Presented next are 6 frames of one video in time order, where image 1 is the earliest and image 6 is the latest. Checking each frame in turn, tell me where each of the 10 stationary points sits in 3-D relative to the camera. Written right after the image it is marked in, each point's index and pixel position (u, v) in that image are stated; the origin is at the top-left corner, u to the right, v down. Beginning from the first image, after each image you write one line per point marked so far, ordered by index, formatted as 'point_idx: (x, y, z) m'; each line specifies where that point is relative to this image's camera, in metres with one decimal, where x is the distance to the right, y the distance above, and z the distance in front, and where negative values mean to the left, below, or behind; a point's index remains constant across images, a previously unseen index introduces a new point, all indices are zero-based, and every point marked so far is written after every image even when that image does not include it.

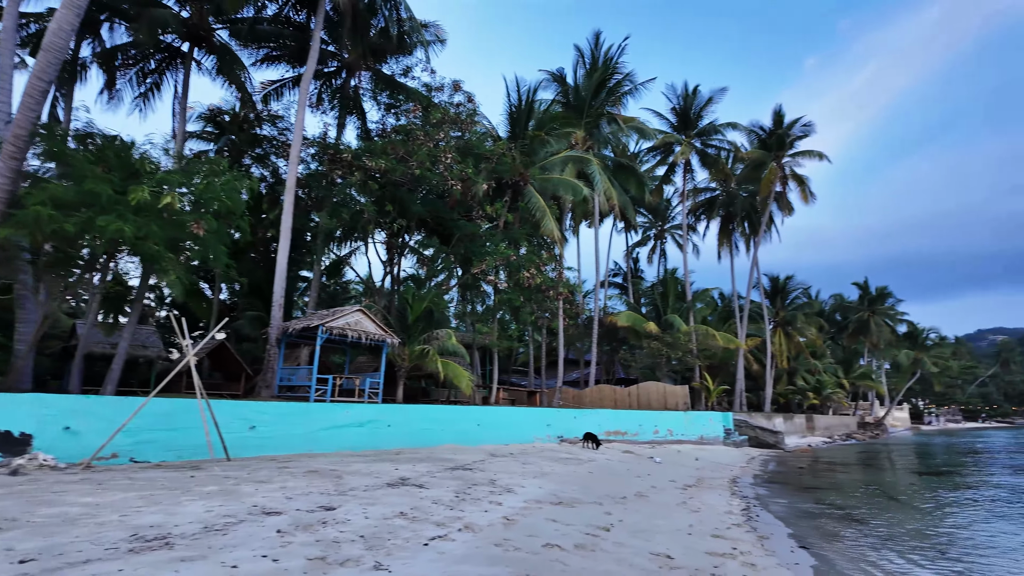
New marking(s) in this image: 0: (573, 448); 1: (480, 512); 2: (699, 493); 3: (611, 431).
0: (+1.5, -4.1, +15.0) m
1: (-0.3, -2.2, +5.7) m
2: (+2.9, -3.2, +9.3) m
3: (+3.1, -4.5, +18.5) m
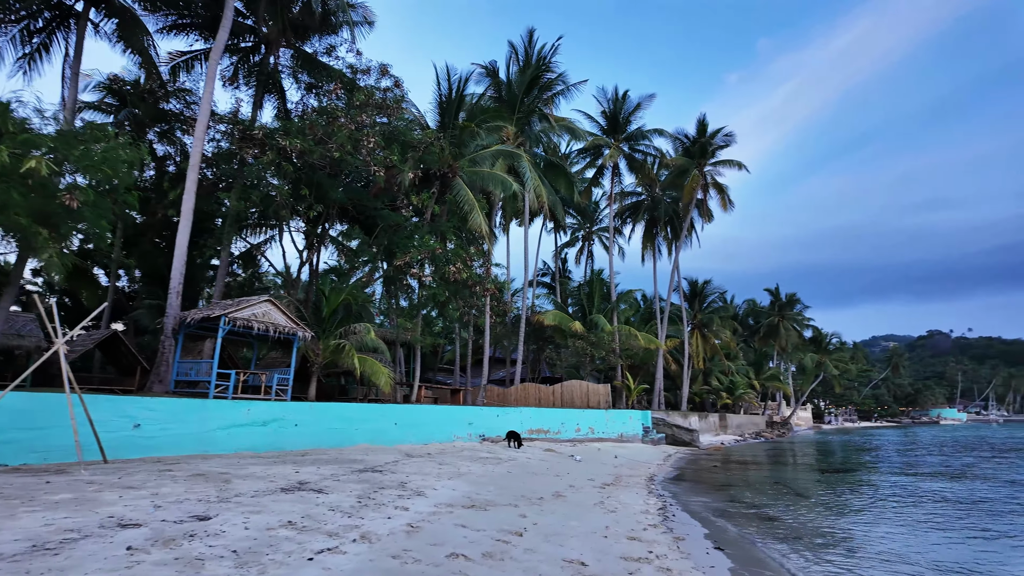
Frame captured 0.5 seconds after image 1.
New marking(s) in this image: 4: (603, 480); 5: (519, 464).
0: (-0.5, -4.0, +14.7) m
1: (-1.2, -2.1, +5.2) m
2: (+1.6, -3.2, +9.1) m
3: (+0.7, -4.5, +18.4) m
4: (+1.6, -3.4, +10.5) m
5: (+0.1, -3.5, +11.7) m
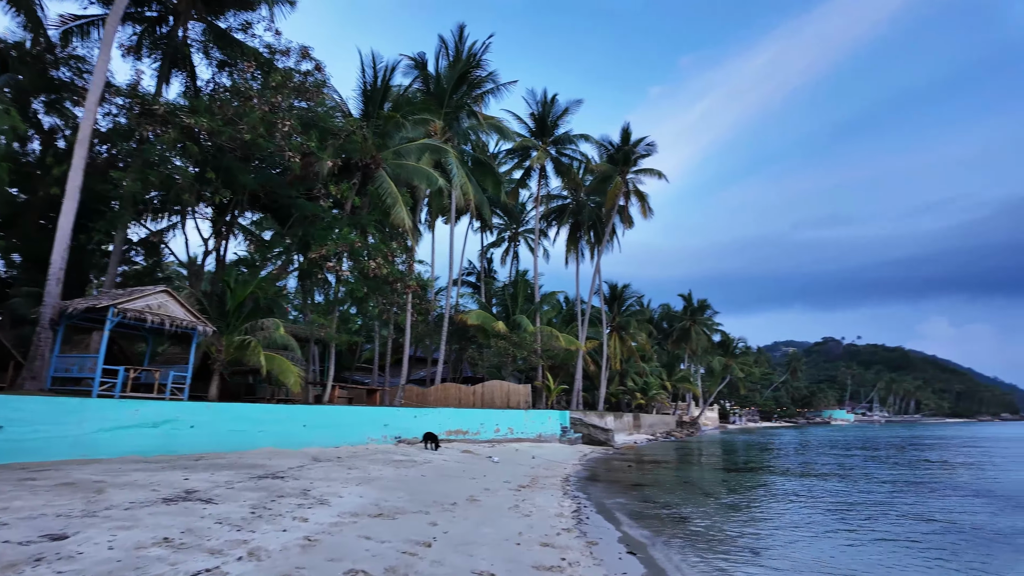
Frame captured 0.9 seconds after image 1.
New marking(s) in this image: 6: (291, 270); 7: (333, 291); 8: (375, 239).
0: (-2.5, -3.9, +14.2) m
1: (-1.9, -2.0, +4.8) m
2: (+0.3, -3.2, +9.0) m
3: (-1.9, -4.4, +18.0) m
4: (+0.1, -3.4, +10.4) m
5: (-1.5, -3.5, +11.4) m
6: (-6.2, +0.4, +16.6) m
7: (-5.3, -0.1, +17.4) m
8: (-3.8, +1.4, +16.2) m
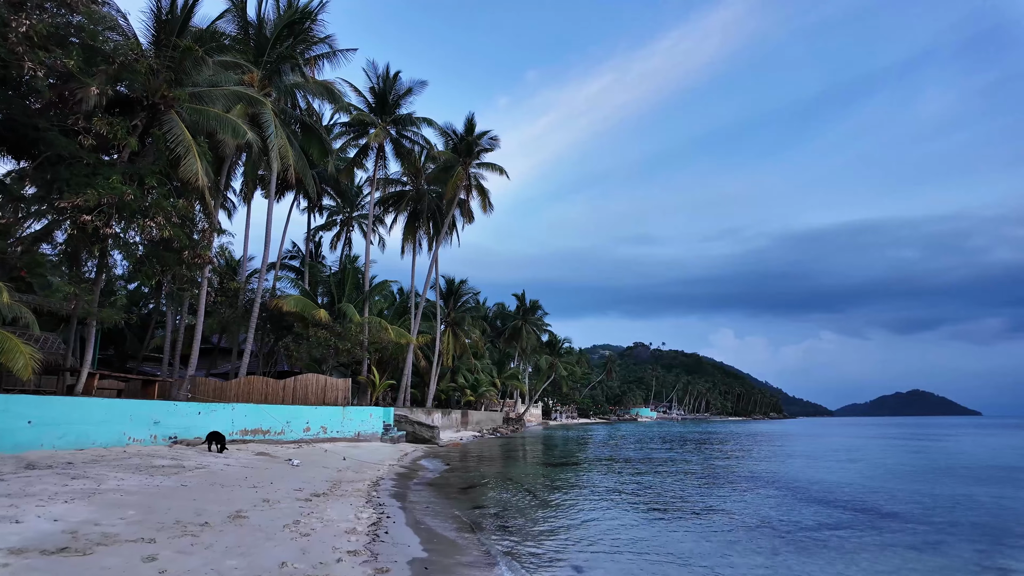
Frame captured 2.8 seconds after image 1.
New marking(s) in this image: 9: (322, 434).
0: (-6.5, -3.2, +11.6) m
1: (-3.3, -1.5, +2.7) m
2: (-2.4, -2.7, +7.4) m
3: (-6.9, -3.7, +15.5) m
4: (-2.9, -3.0, +8.7) m
5: (-4.8, -2.9, +9.2) m
6: (-10.5, +1.3, +13.0) m
7: (-9.8, +0.8, +14.0) m
8: (-8.0, +2.1, +13.3) m
9: (-6.3, -4.9, +19.5) m
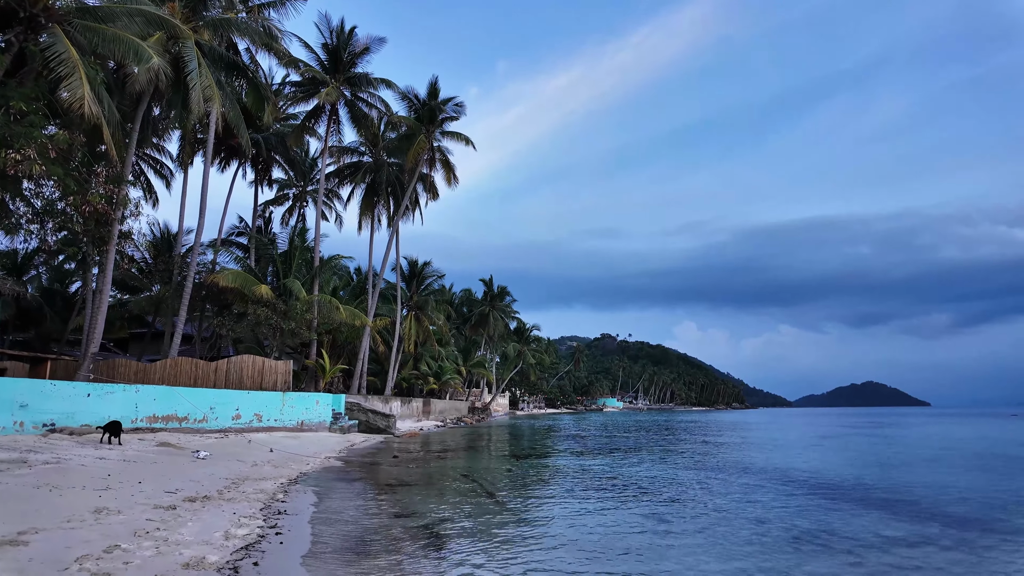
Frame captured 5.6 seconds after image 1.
0: (-7.2, -2.4, +9.2) m
1: (-3.5, -0.8, +0.5) m
2: (-2.8, -2.0, +5.2) m
3: (-7.8, -2.9, +13.0) m
4: (-3.5, -2.2, +6.5) m
5: (-5.3, -2.1, +6.9) m
6: (-11.2, +2.2, +10.3) m
7: (-10.6, +1.6, +11.3) m
8: (-8.7, +3.0, +10.7) m
9: (-7.4, -3.9, +17.1) m
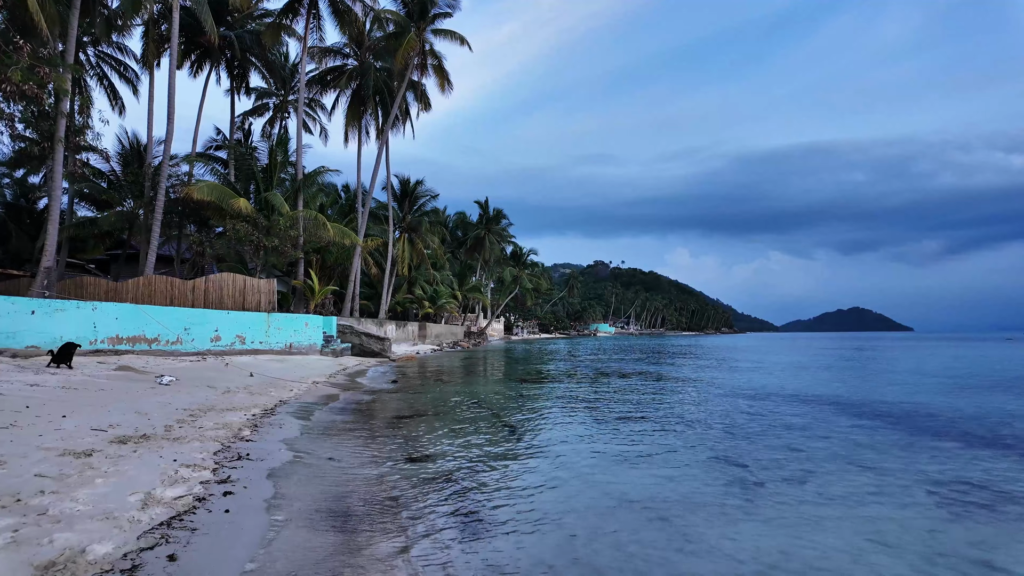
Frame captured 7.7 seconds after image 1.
0: (-7.0, -1.0, +7.8) m
1: (-3.1, -0.5, -1.1) m
2: (-2.5, -1.1, +3.8) m
3: (-7.7, -1.0, +11.6) m
4: (-3.2, -1.2, +5.1) m
5: (-5.1, -1.0, +5.4) m
6: (-11.0, +3.7, +8.2) m
7: (-10.4, +3.3, +9.3) m
8: (-8.5, +4.5, +8.5) m
9: (-7.3, -1.5, +15.8) m
